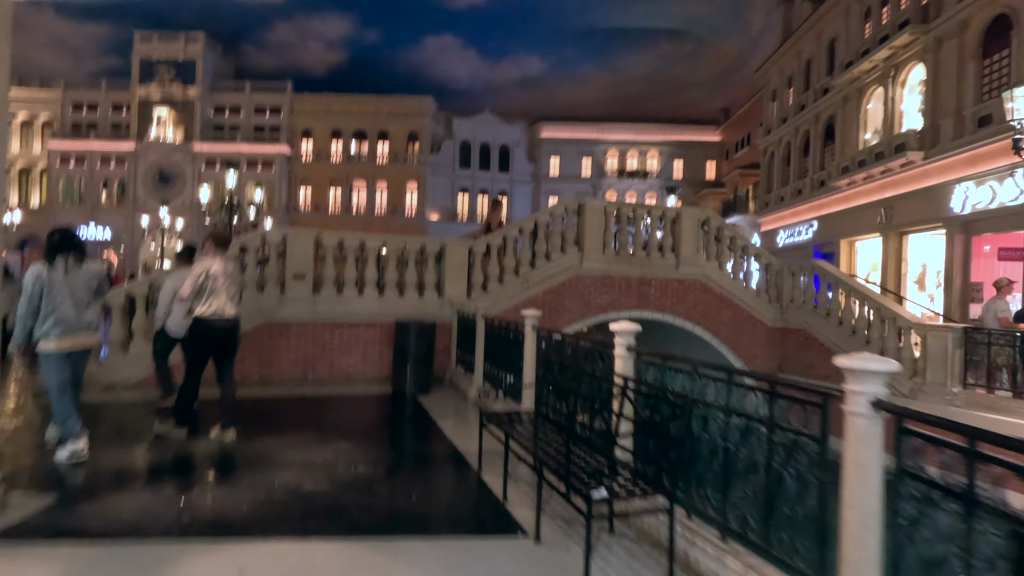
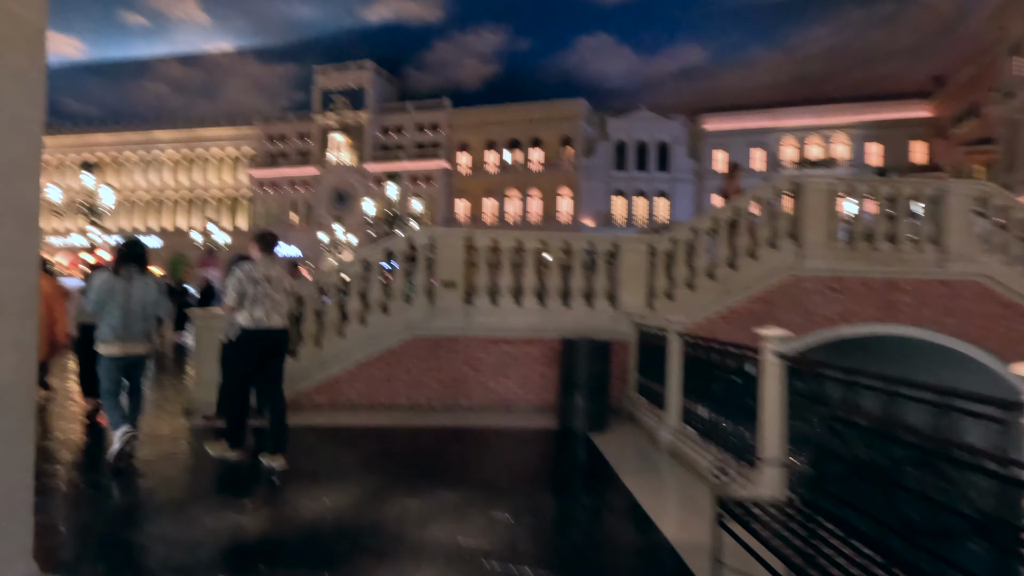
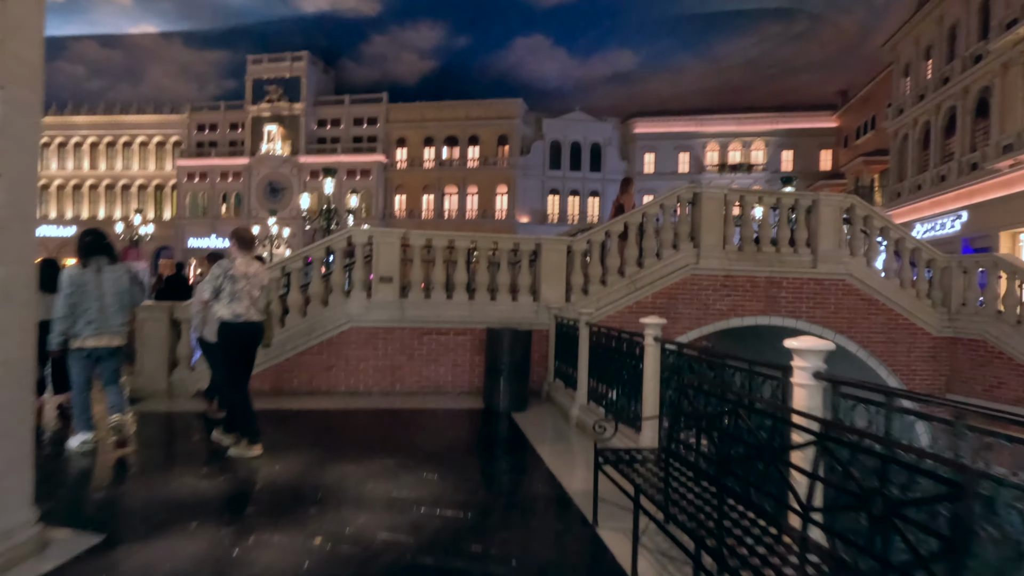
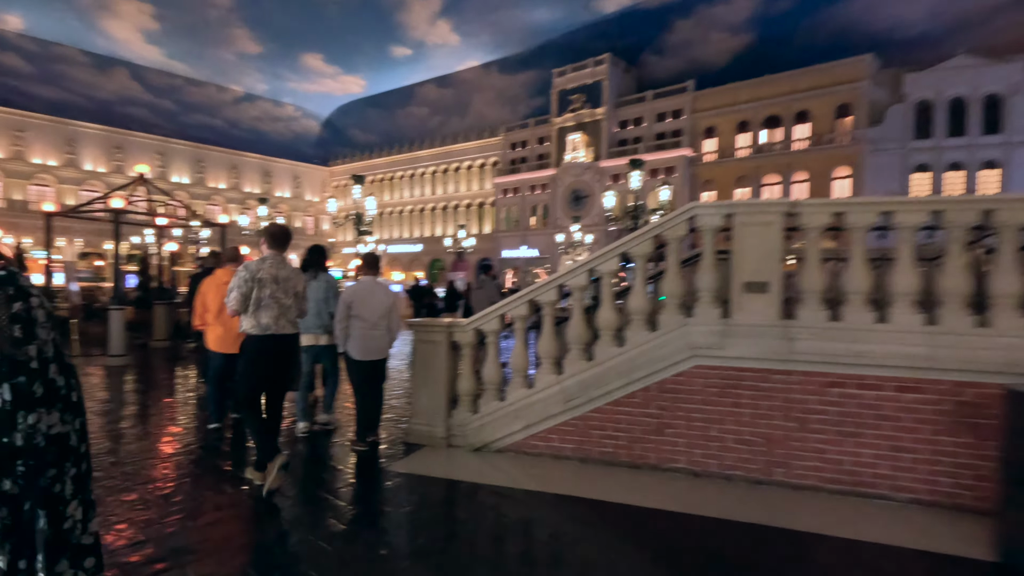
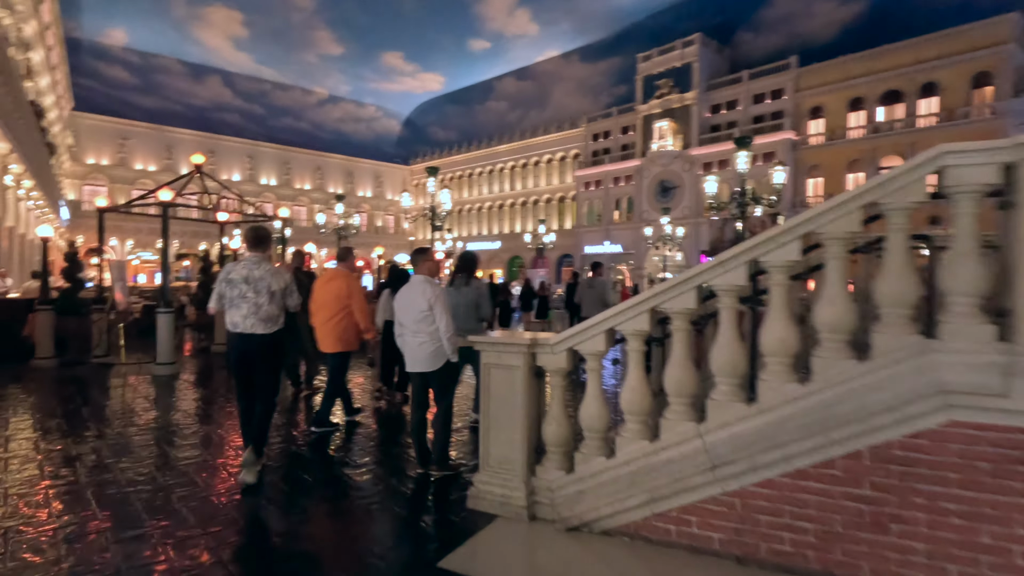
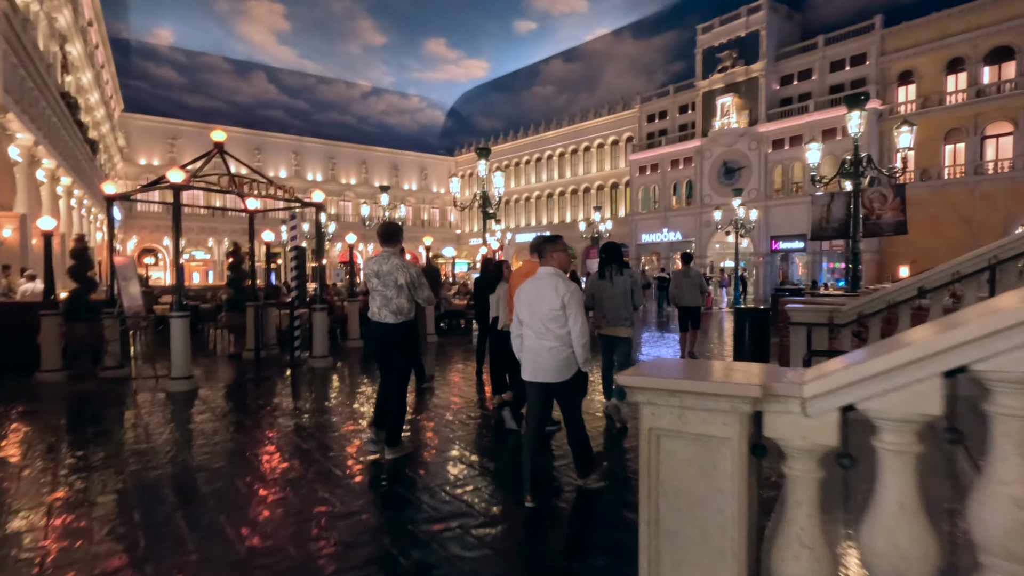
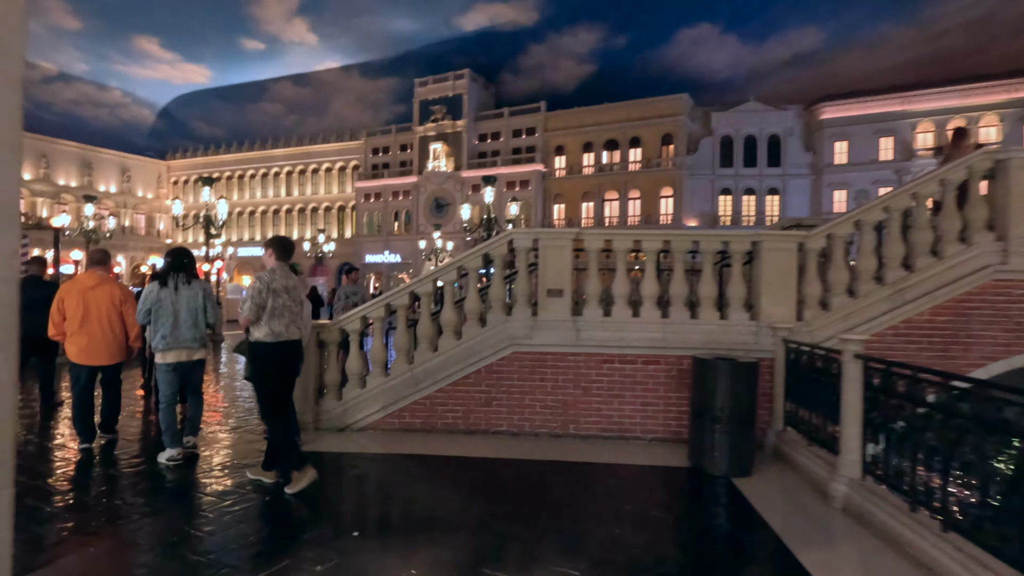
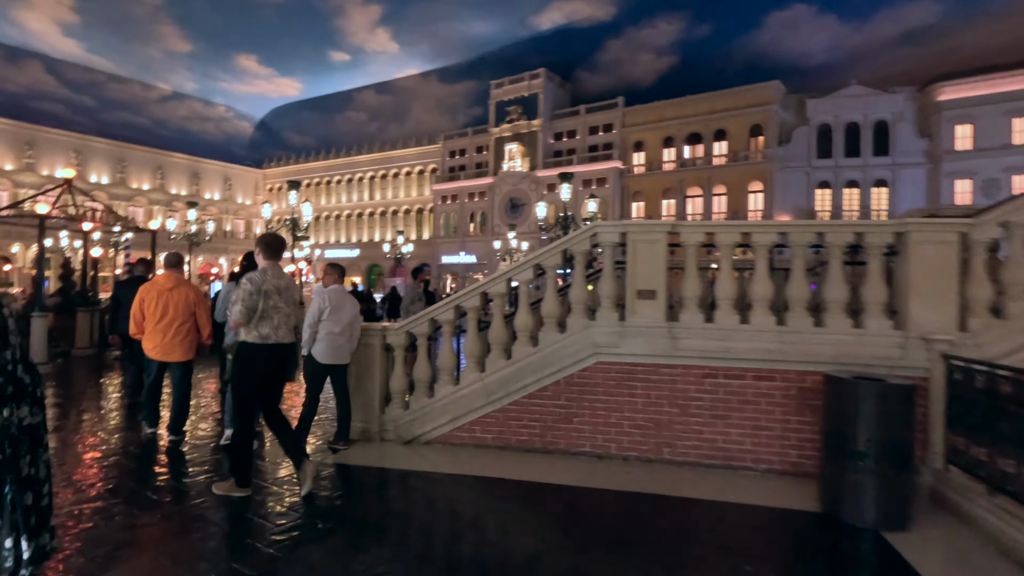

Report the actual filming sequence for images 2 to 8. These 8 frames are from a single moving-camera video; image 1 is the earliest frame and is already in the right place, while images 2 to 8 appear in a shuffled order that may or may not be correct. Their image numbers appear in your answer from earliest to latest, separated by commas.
3, 2, 7, 8, 4, 5, 6
